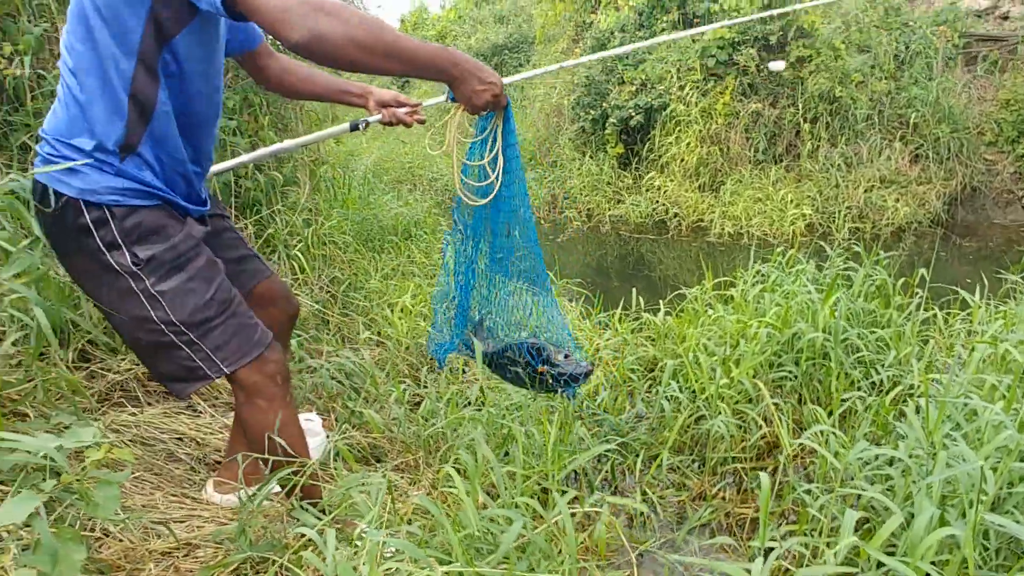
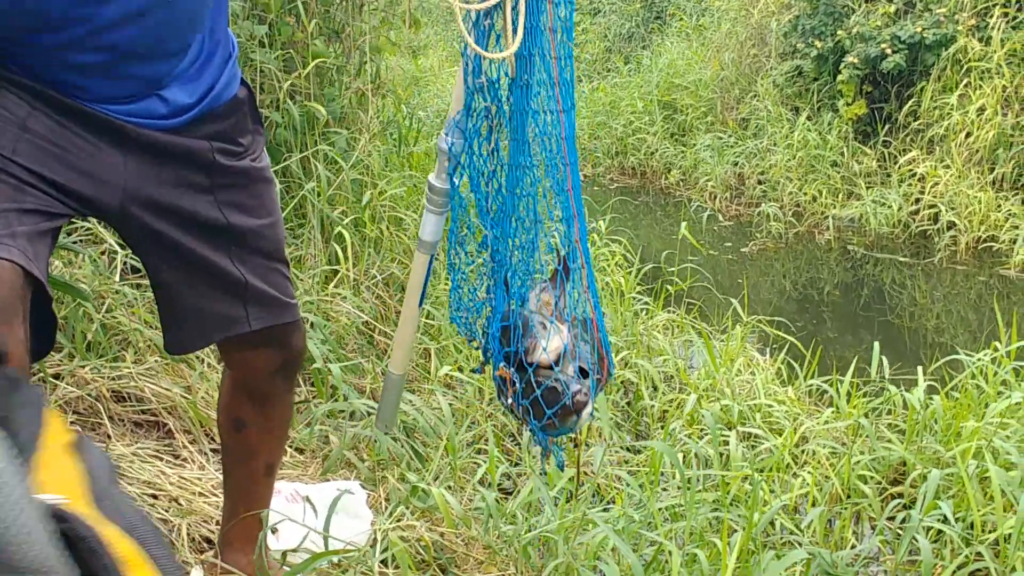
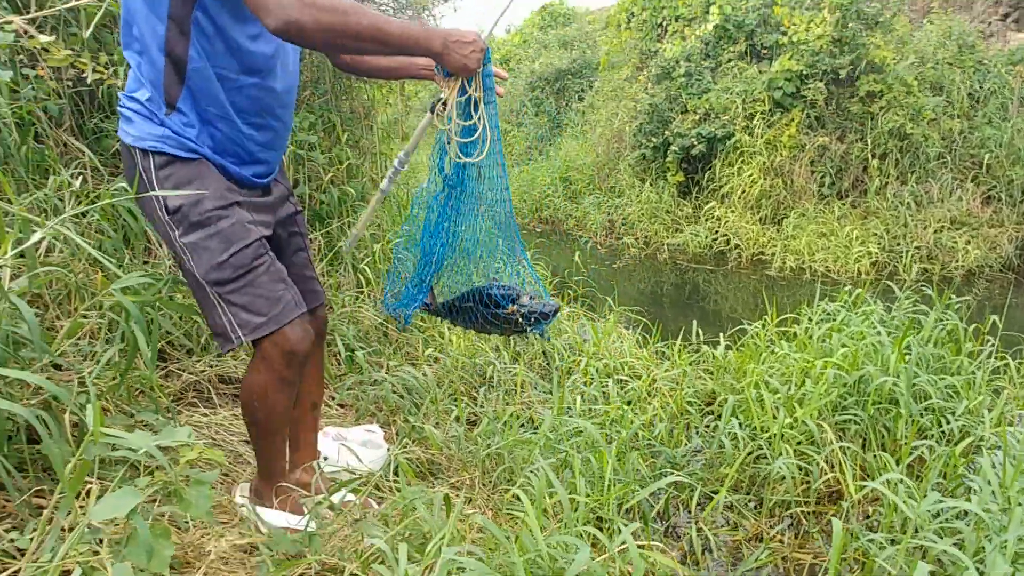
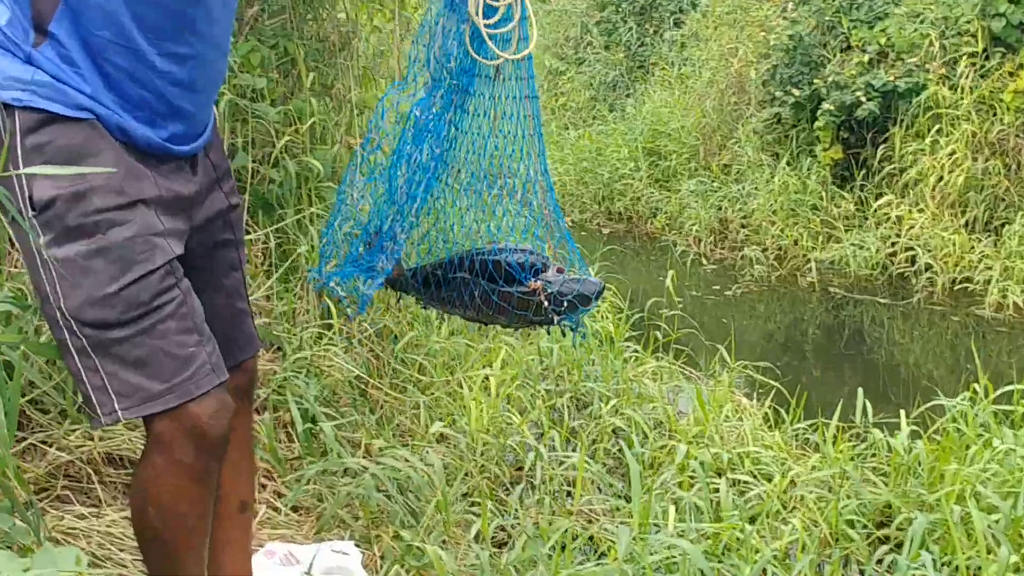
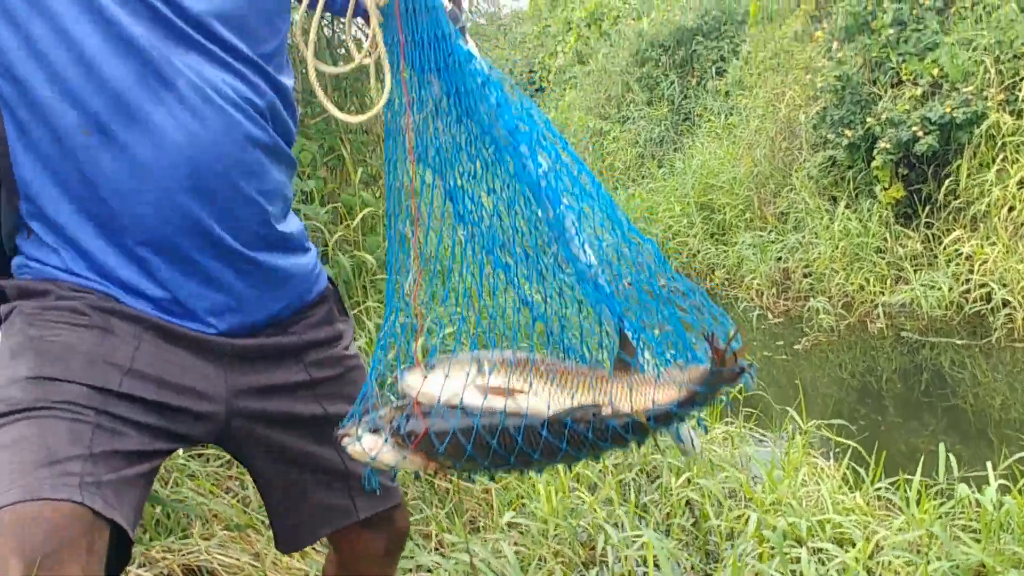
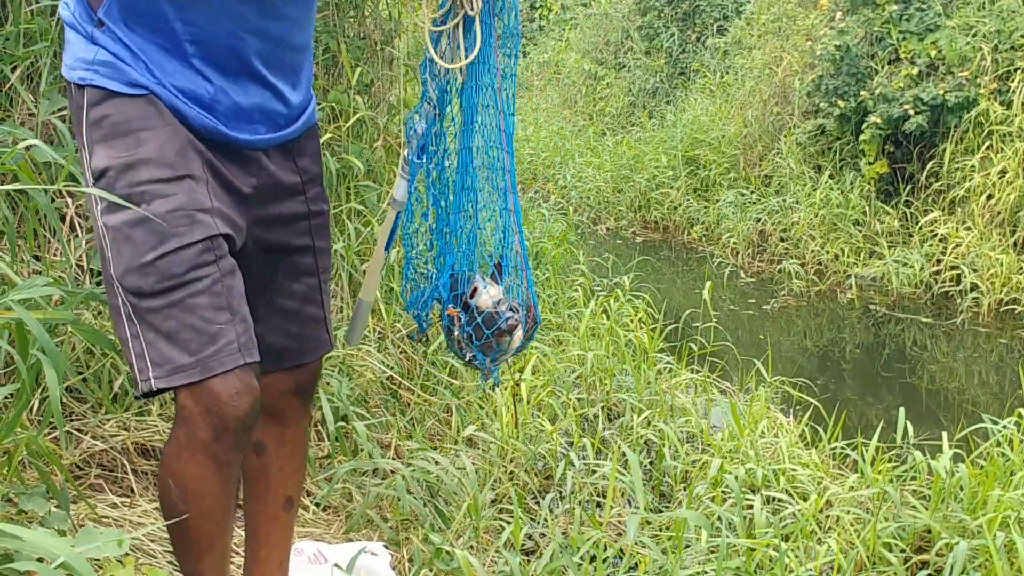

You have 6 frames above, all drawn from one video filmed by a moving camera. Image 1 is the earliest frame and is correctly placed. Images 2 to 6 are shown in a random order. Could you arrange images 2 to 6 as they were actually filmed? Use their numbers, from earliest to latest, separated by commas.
3, 4, 6, 2, 5
